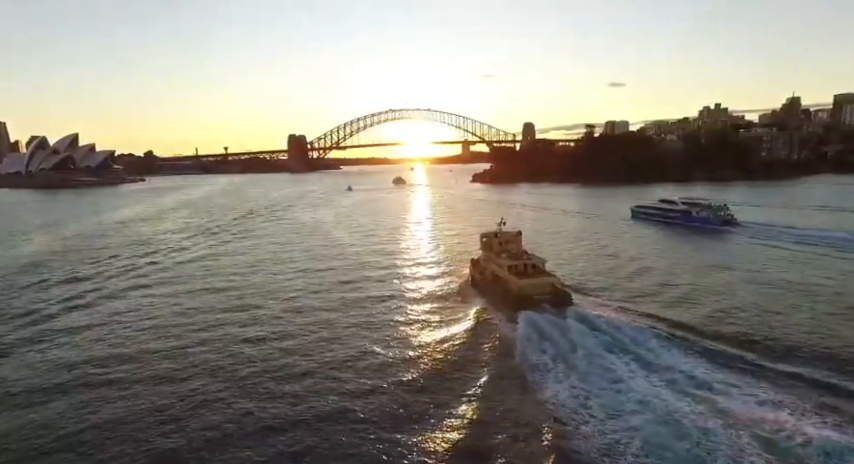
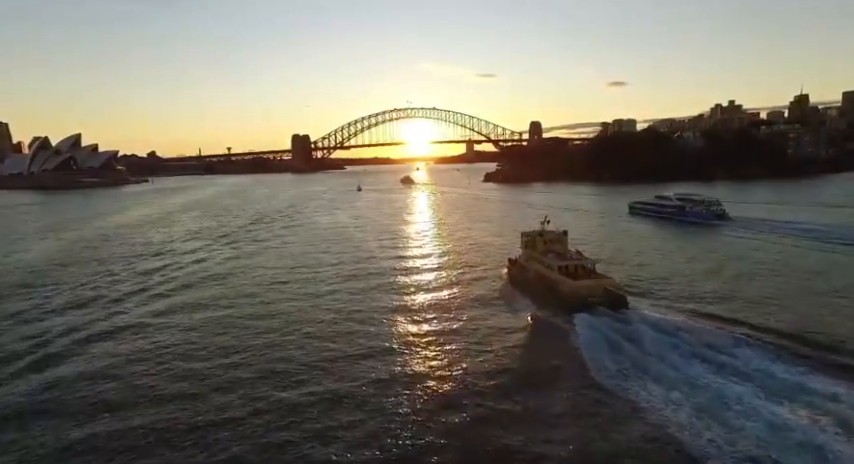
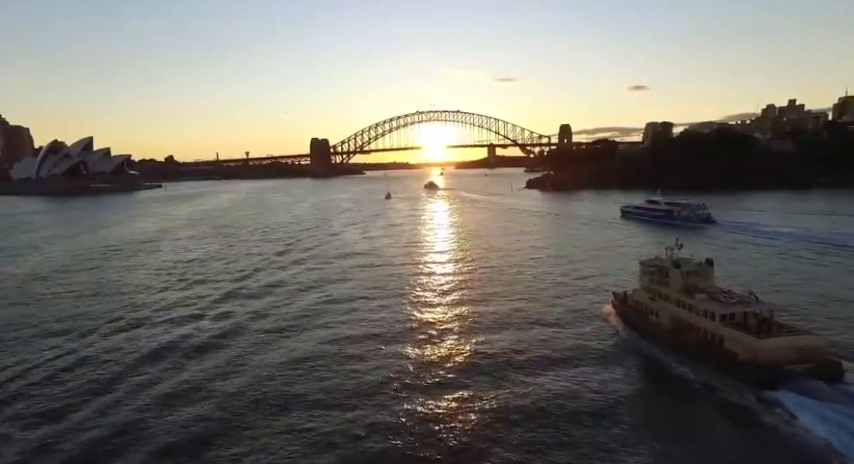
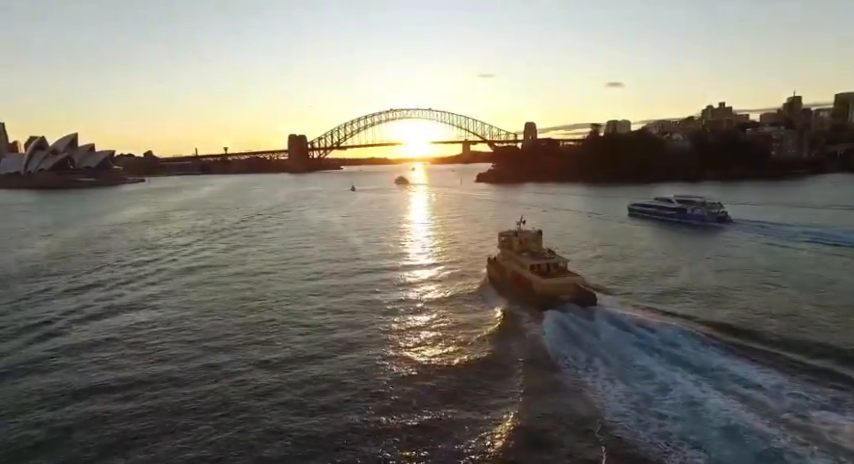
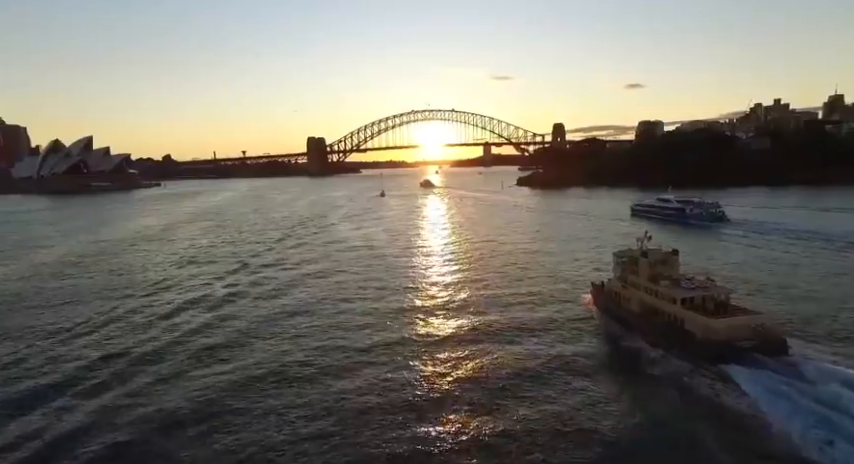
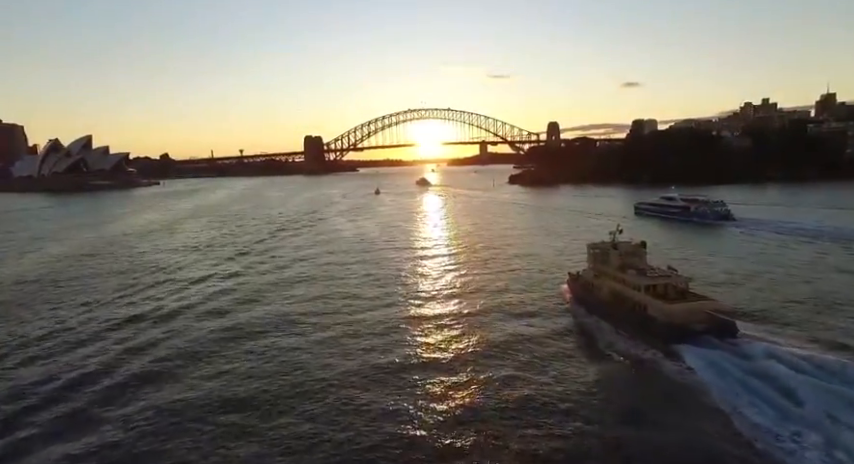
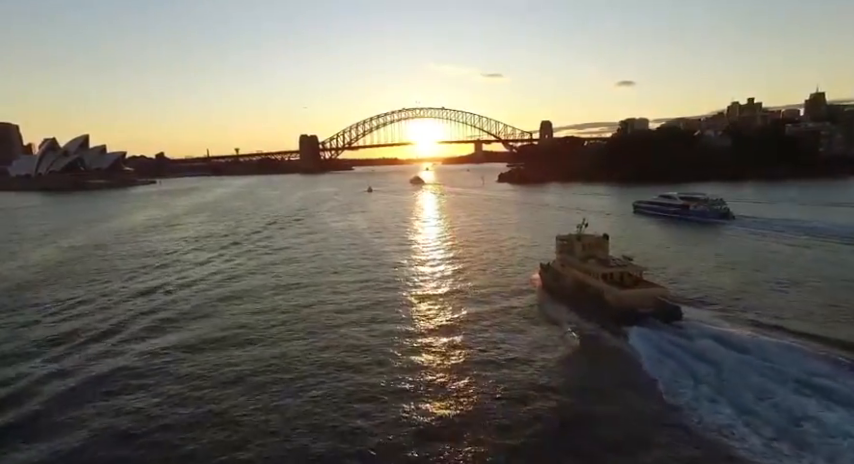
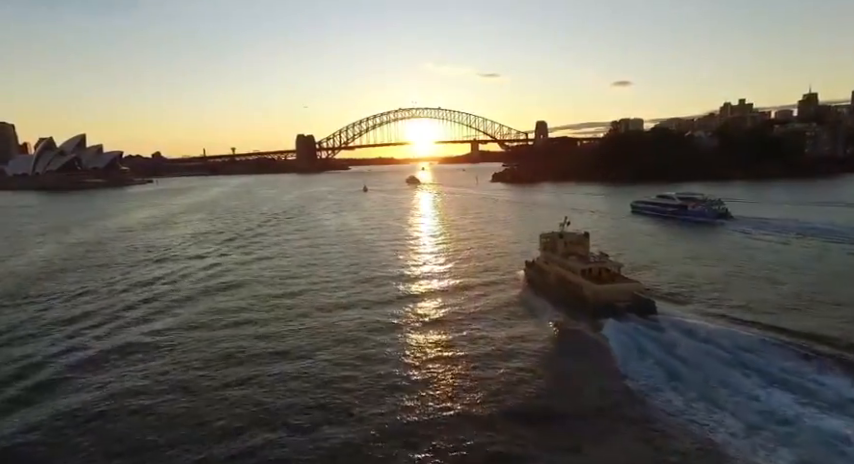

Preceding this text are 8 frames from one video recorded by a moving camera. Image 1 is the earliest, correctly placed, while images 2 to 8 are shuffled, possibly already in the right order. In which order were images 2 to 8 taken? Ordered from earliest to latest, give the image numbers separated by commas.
4, 2, 8, 7, 6, 5, 3
